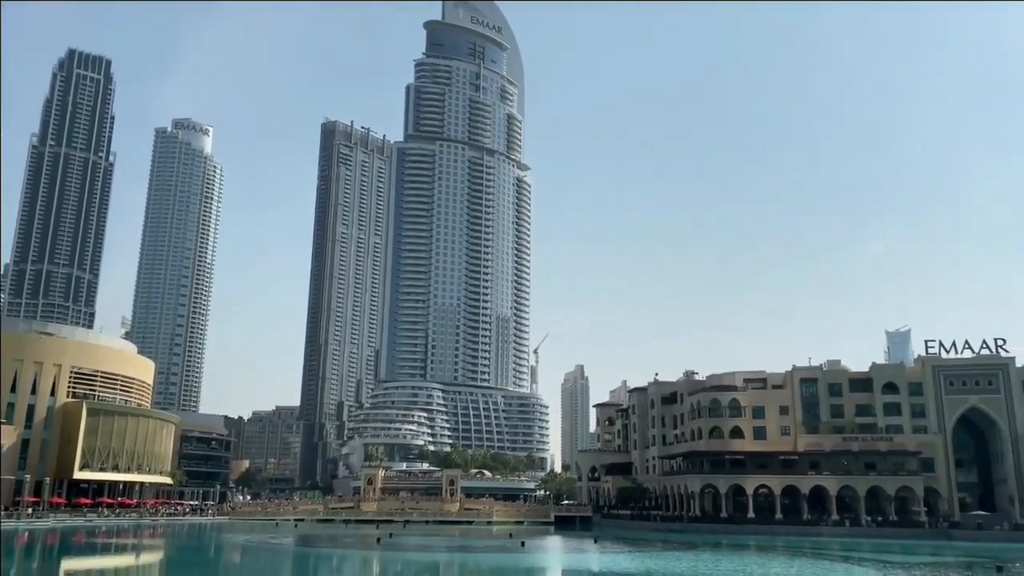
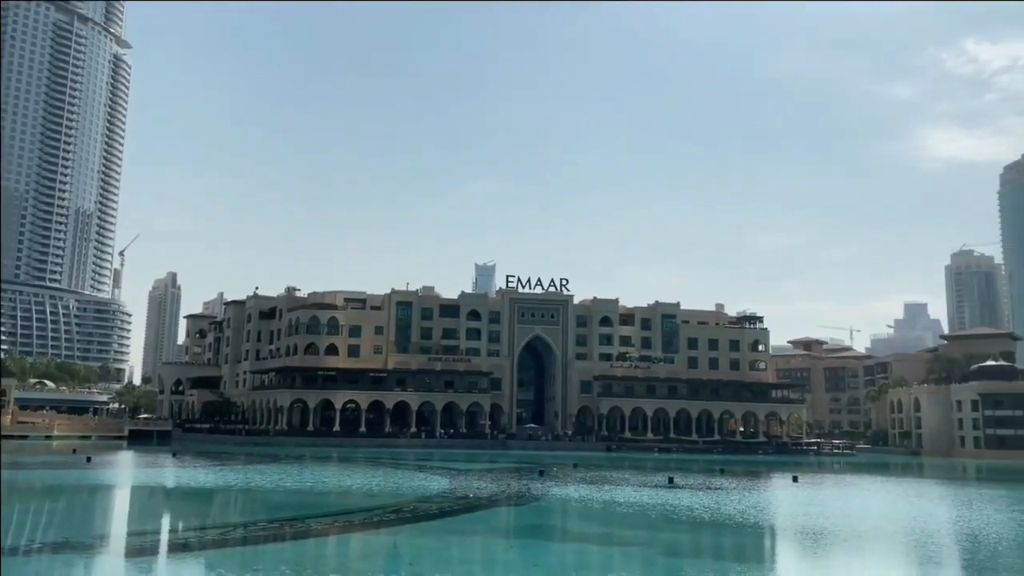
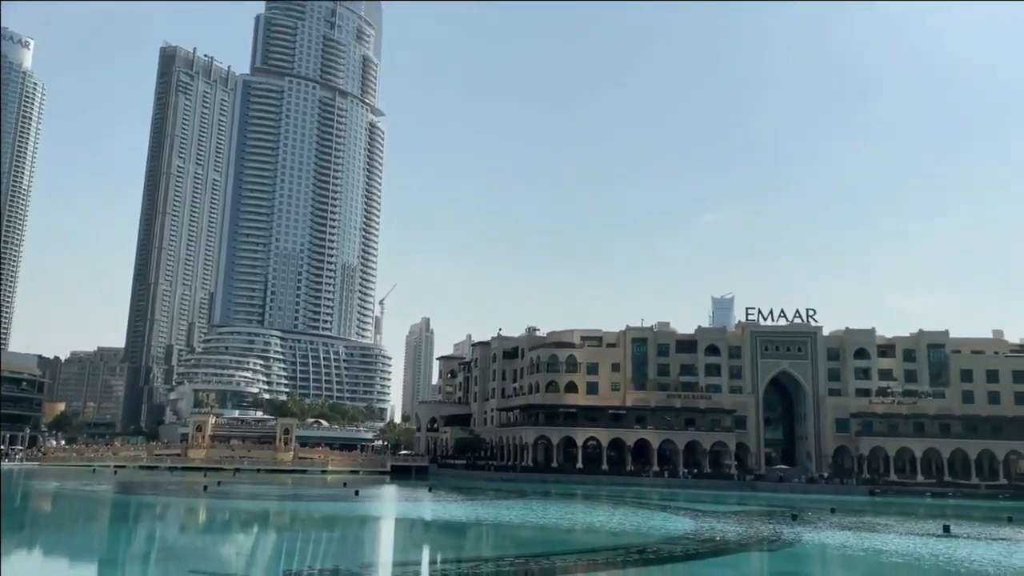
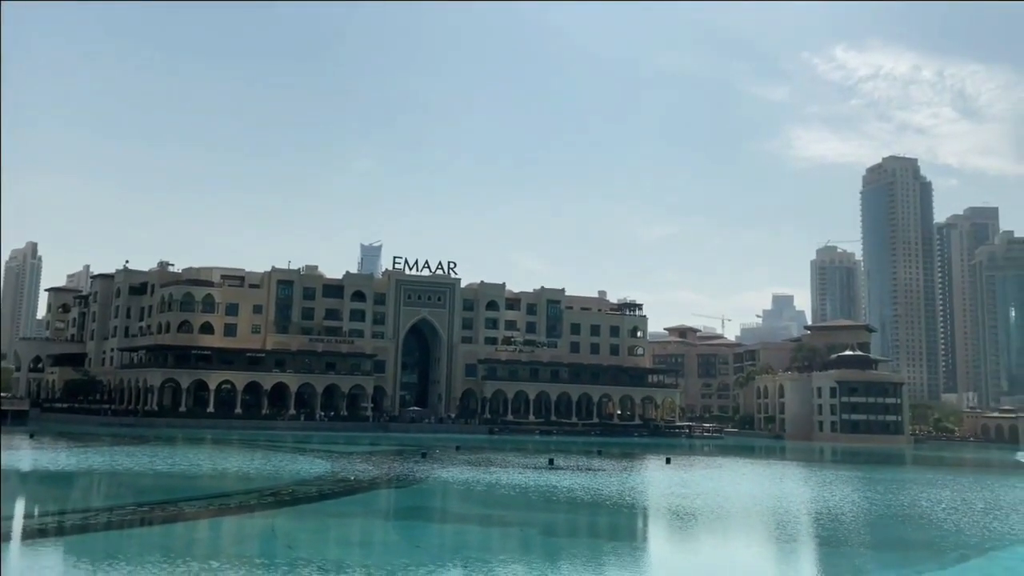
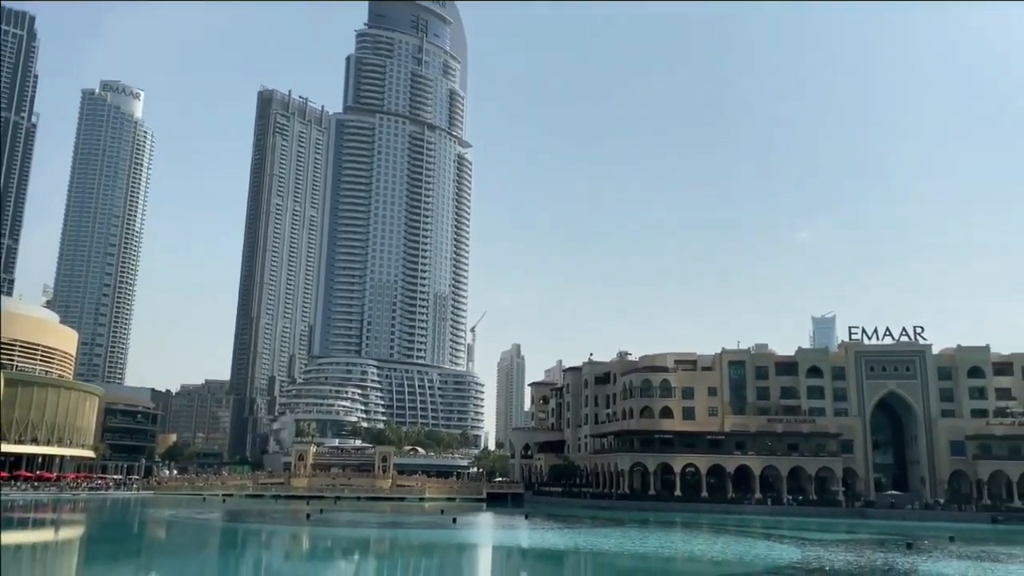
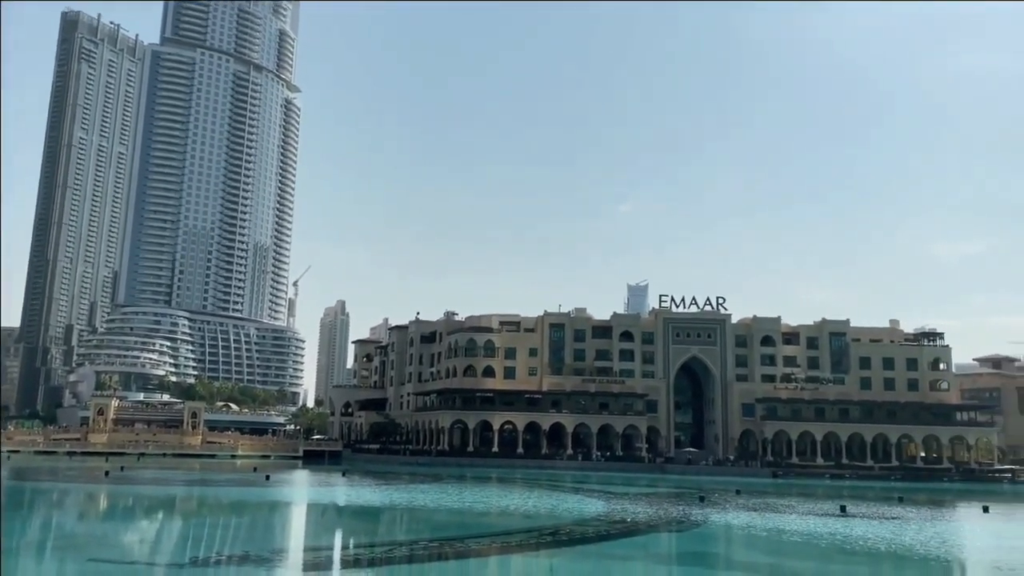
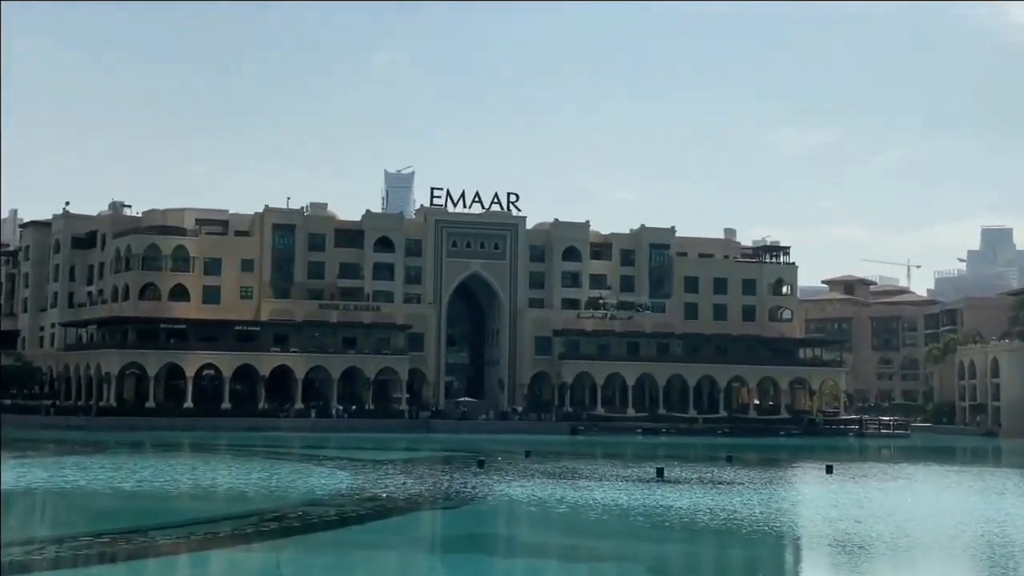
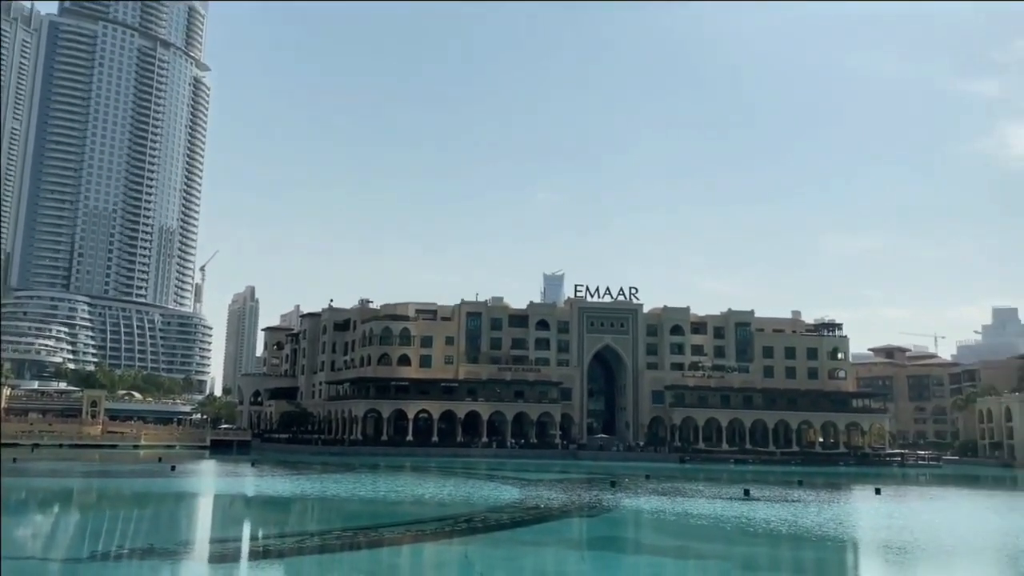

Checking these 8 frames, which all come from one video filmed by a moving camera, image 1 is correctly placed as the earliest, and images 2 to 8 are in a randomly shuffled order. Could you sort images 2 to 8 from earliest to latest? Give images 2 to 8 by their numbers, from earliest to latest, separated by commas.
5, 3, 6, 8, 2, 4, 7
